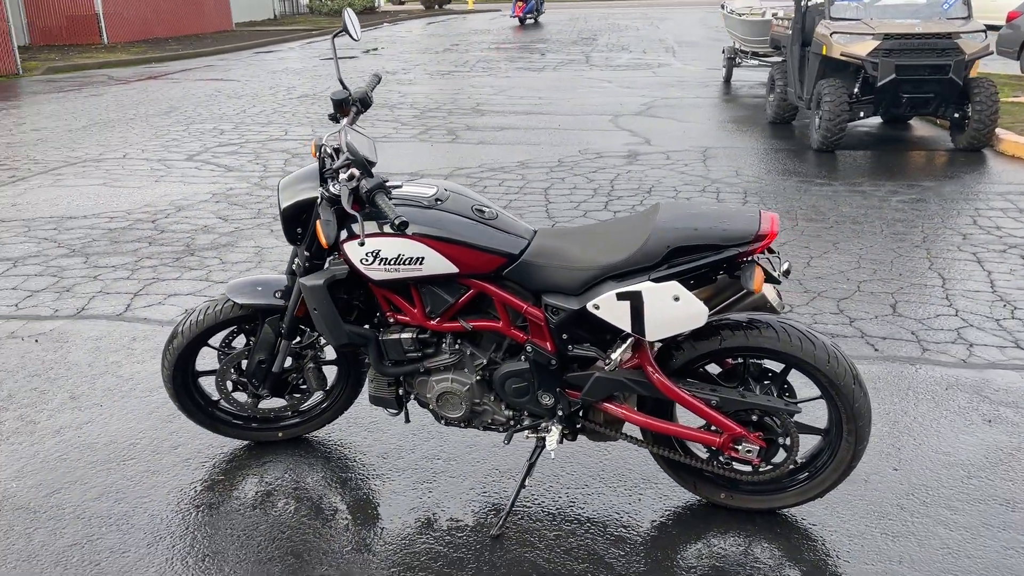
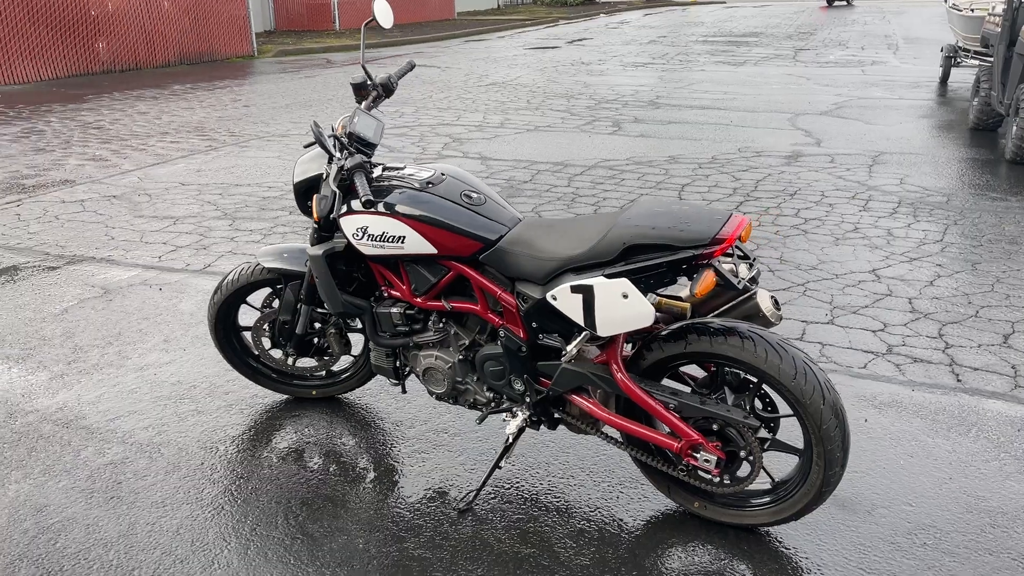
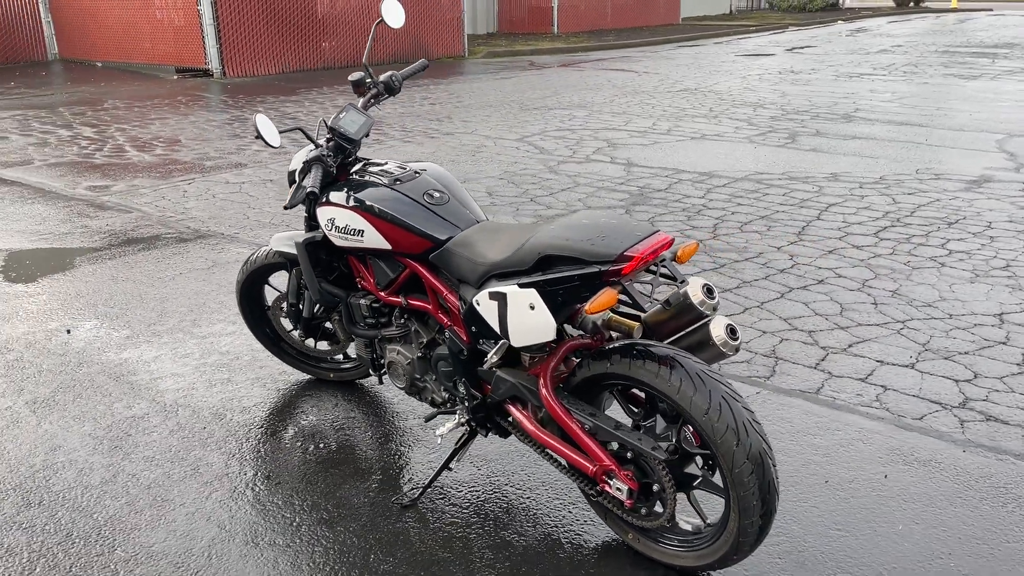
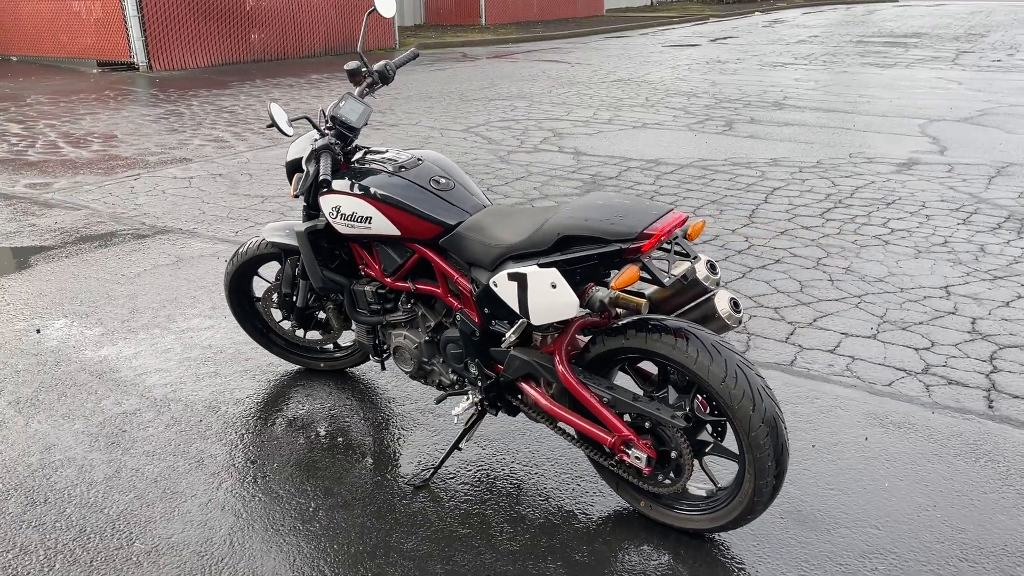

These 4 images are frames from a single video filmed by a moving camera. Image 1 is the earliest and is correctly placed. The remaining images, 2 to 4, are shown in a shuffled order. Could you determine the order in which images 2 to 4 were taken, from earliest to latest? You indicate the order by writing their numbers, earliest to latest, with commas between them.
2, 4, 3
